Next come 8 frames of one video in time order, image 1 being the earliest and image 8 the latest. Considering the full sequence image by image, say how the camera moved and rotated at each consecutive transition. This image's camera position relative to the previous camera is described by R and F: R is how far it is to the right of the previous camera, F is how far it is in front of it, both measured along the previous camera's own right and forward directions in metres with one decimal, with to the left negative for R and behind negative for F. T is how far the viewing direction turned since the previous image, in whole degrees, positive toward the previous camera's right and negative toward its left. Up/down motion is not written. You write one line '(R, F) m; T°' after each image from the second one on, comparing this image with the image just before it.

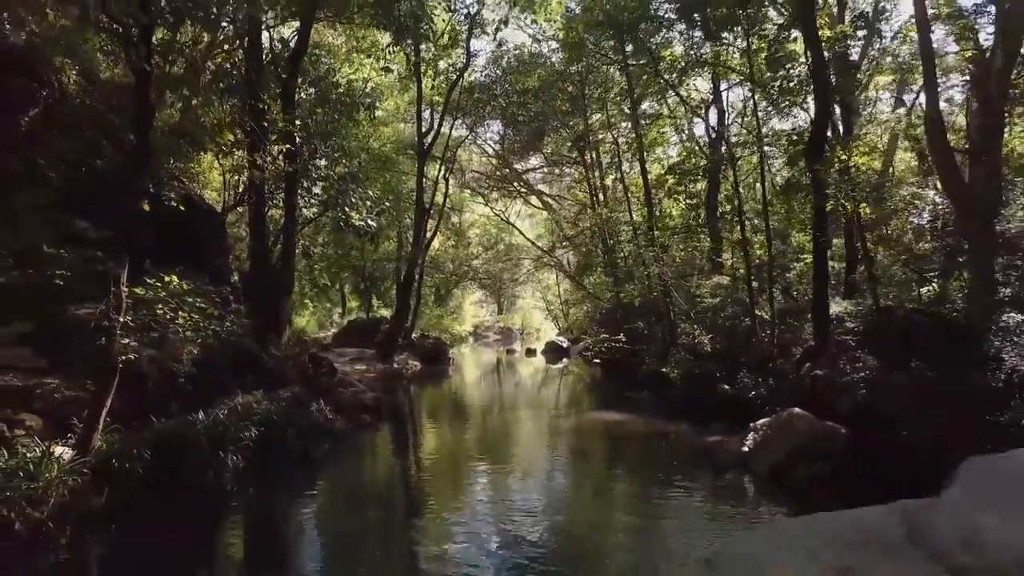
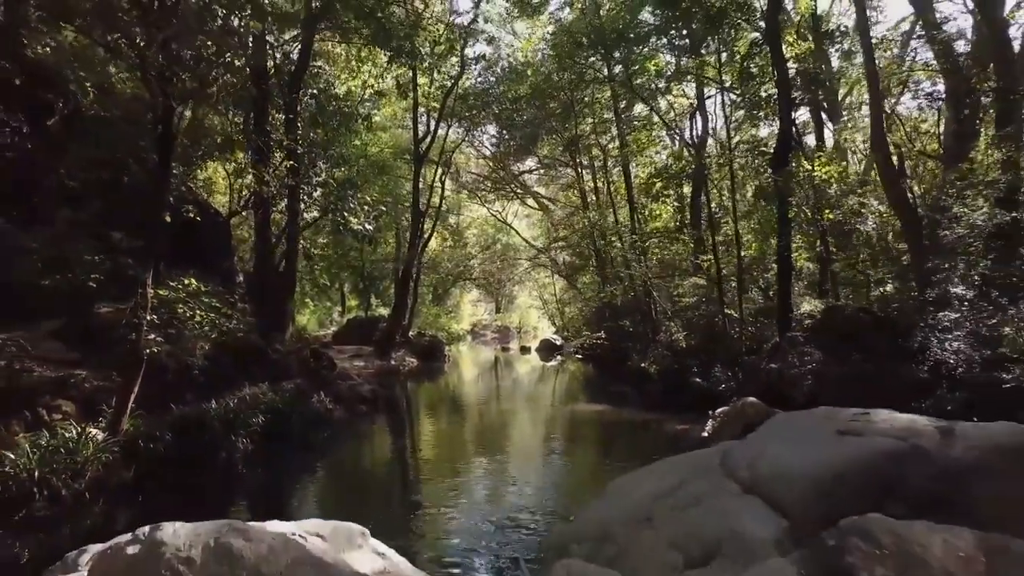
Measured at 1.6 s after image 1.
(+0.3, -1.0) m; 0°
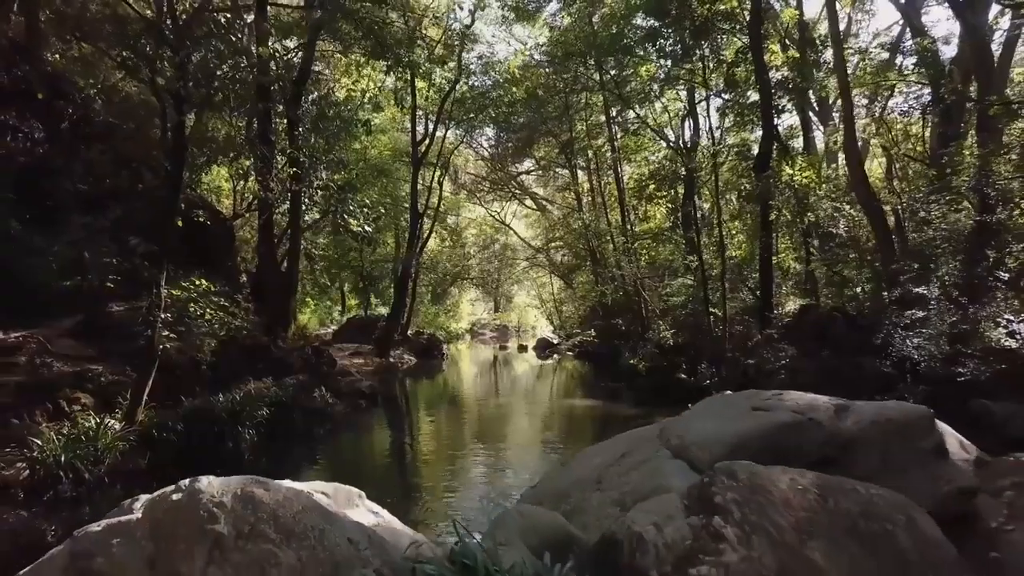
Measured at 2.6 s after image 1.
(+0.1, -0.6) m; 0°
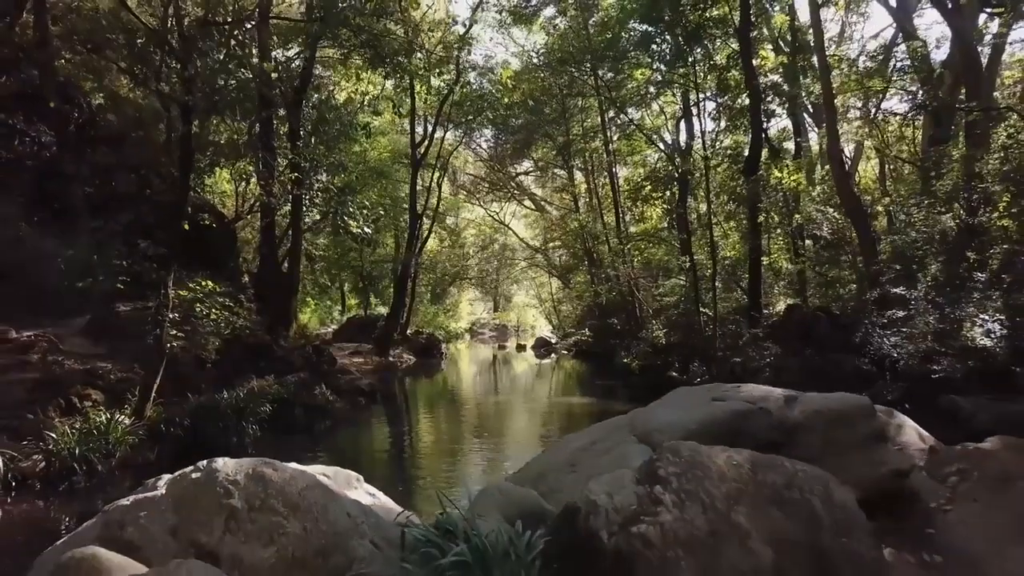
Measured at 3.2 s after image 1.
(+0.1, -0.4) m; 0°
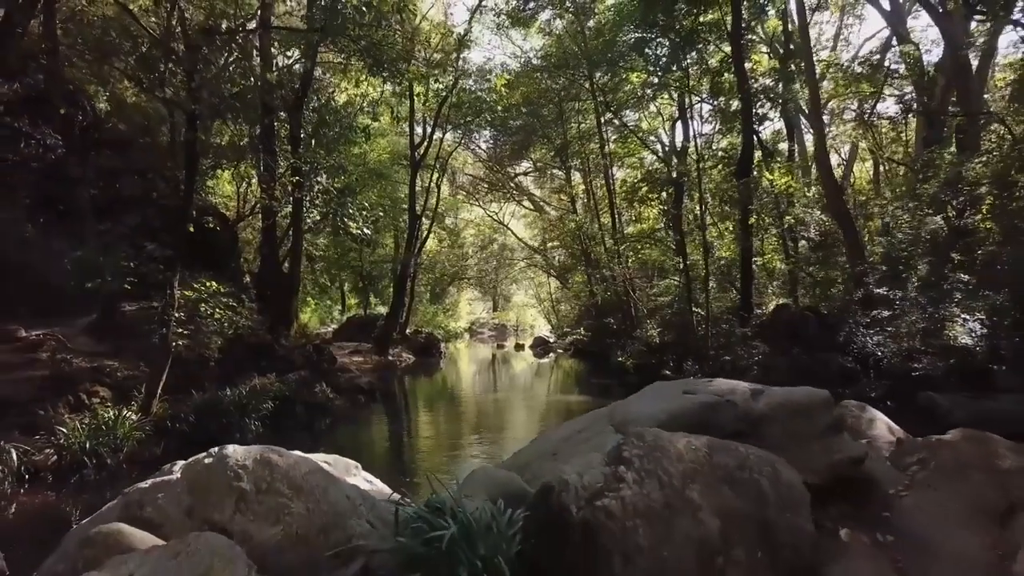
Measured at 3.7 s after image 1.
(+0.1, -0.3) m; 0°
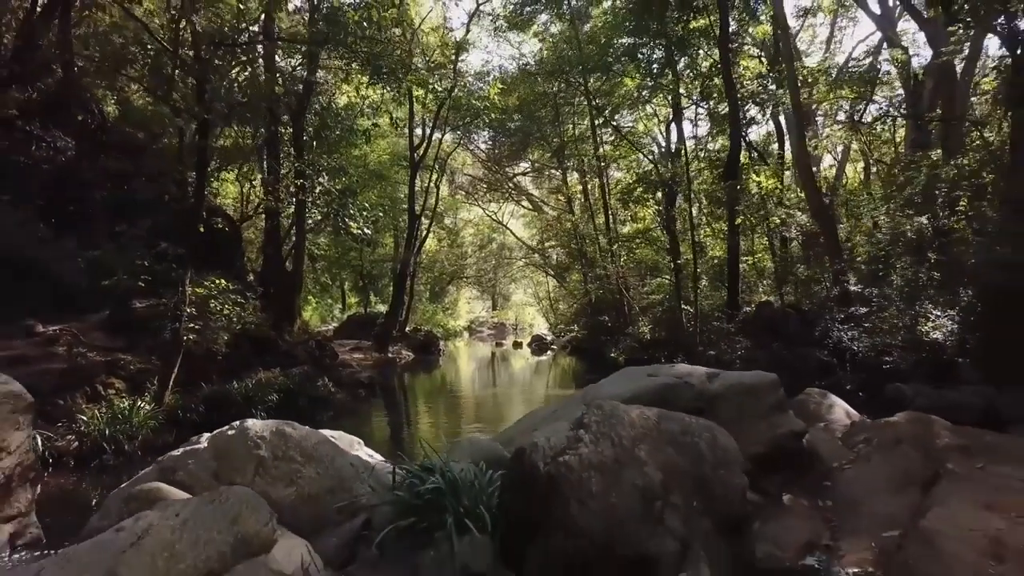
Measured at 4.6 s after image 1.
(+0.1, -0.5) m; 0°
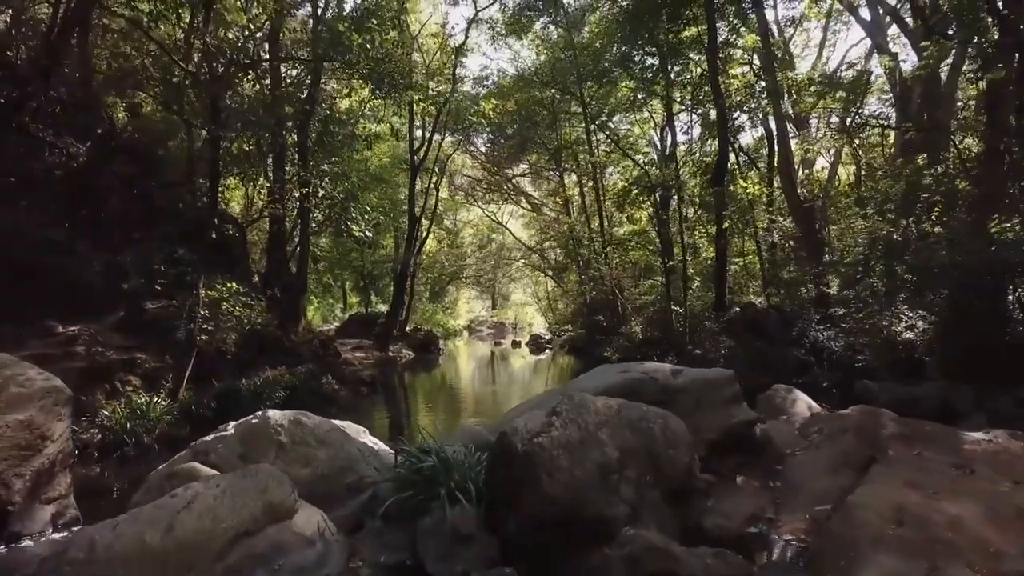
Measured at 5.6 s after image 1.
(+0.1, -0.6) m; 0°
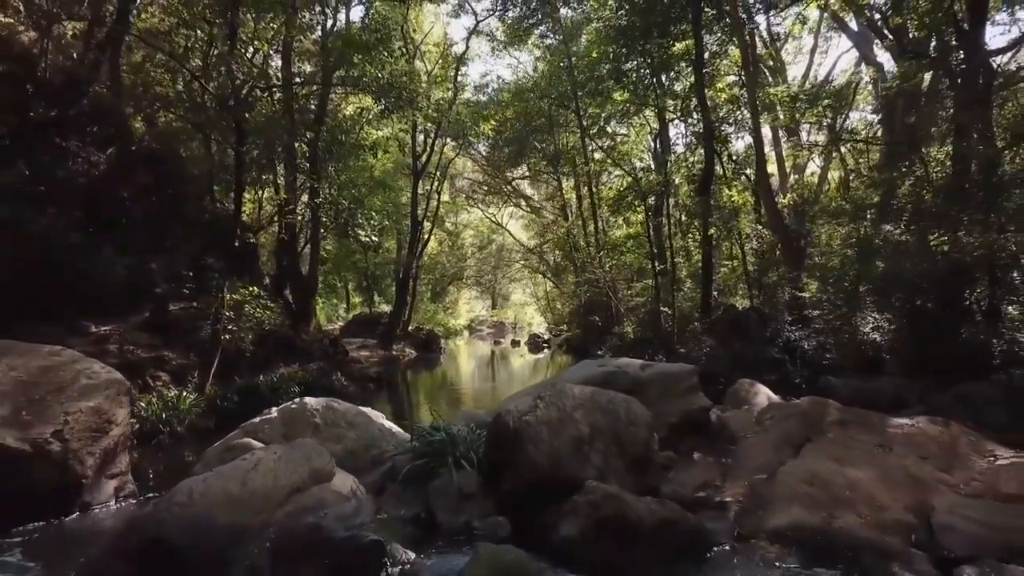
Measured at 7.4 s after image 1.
(0.0, -1.0) m; 0°
